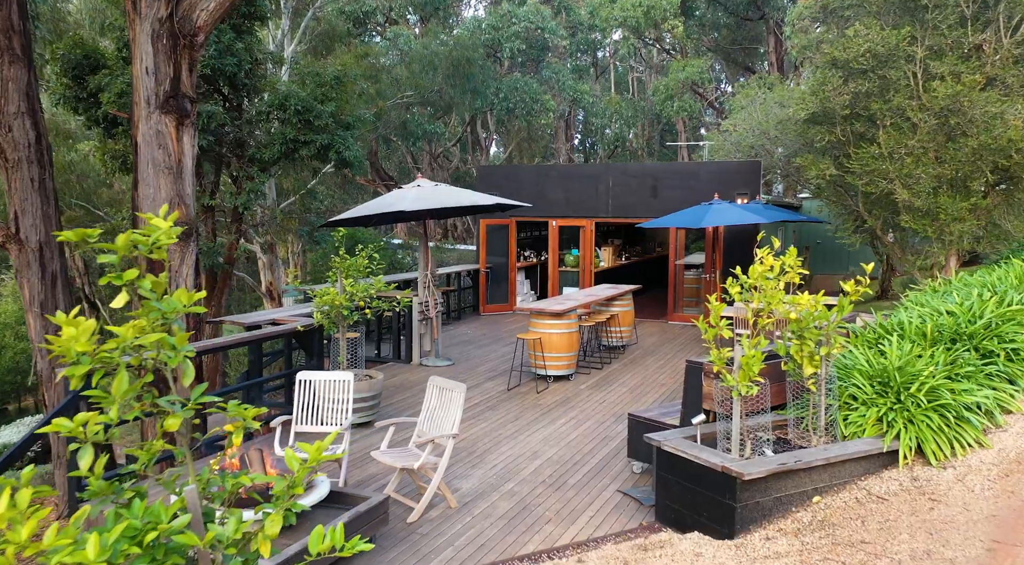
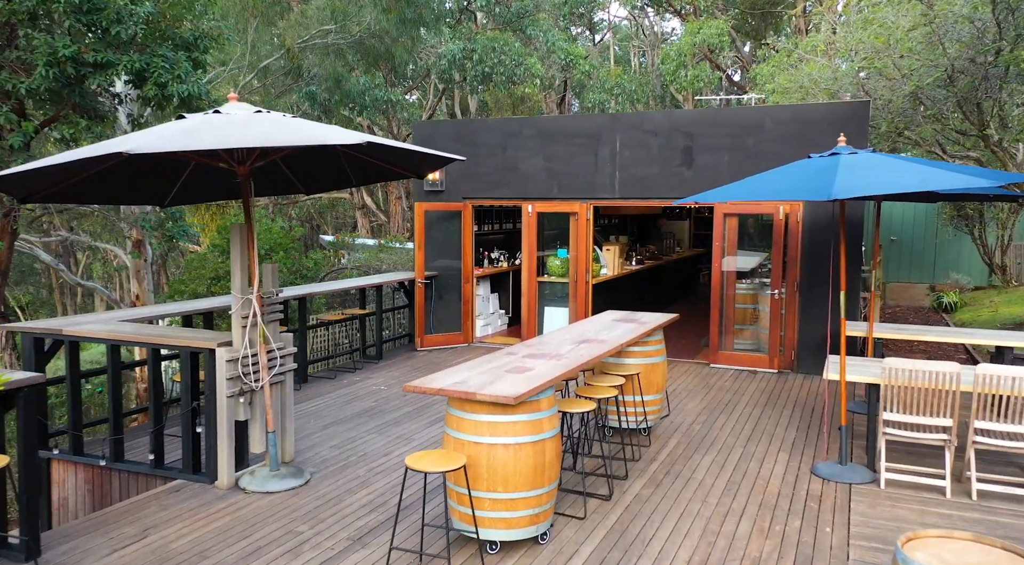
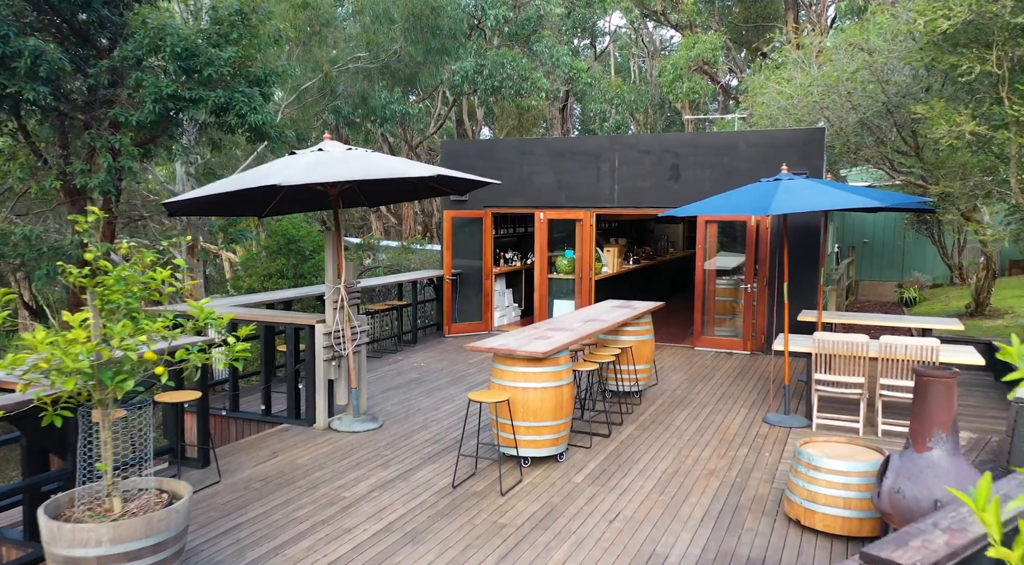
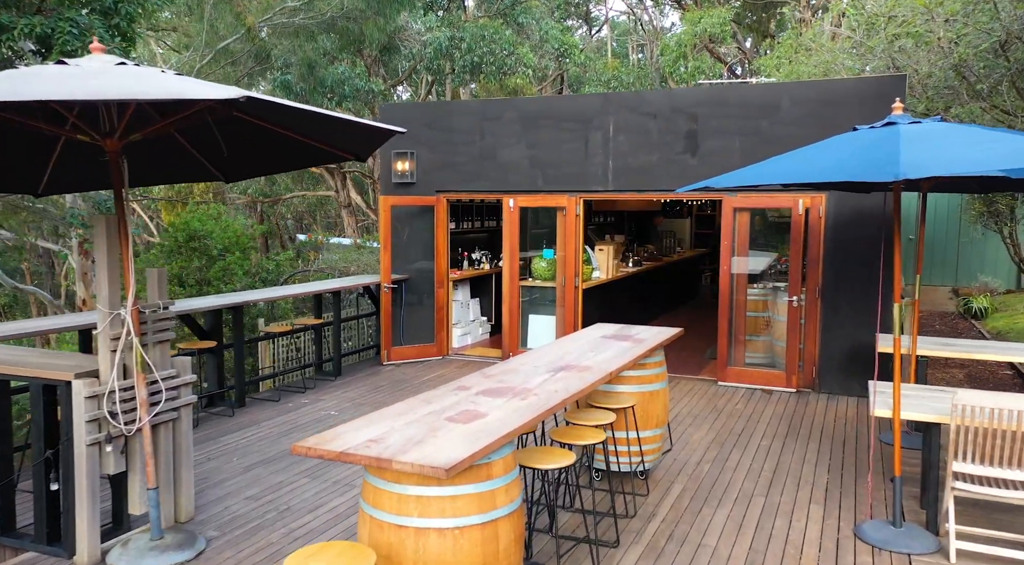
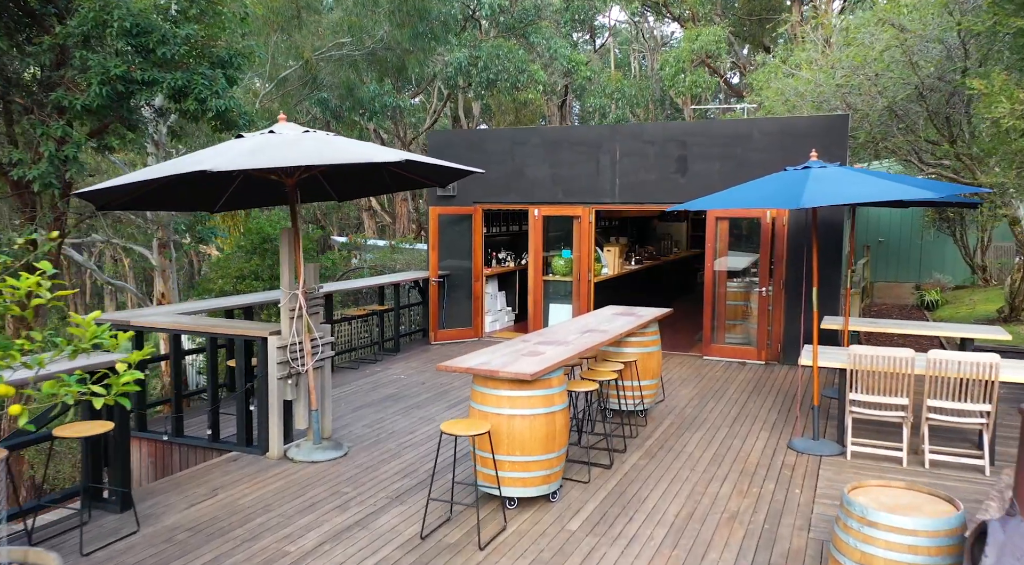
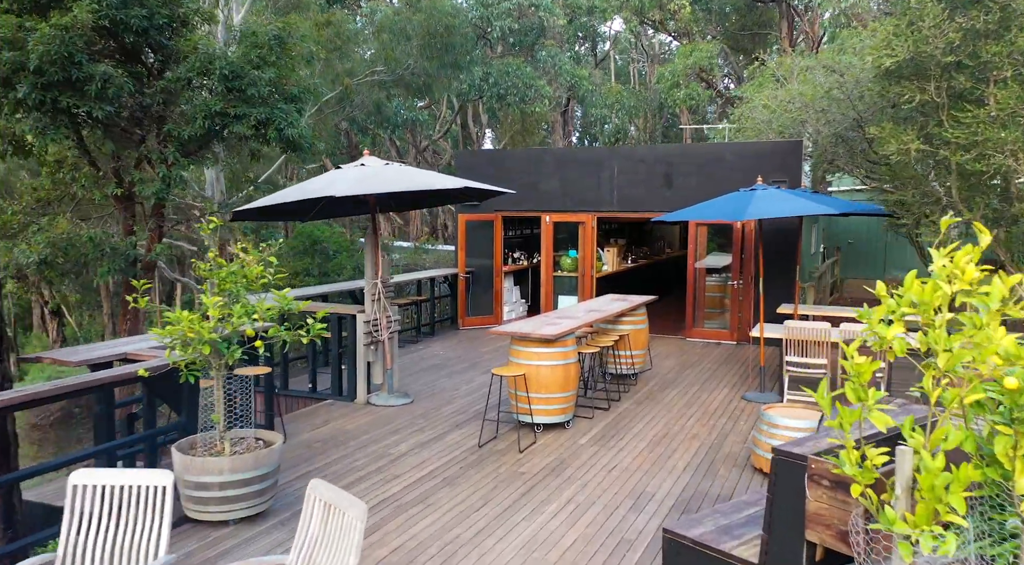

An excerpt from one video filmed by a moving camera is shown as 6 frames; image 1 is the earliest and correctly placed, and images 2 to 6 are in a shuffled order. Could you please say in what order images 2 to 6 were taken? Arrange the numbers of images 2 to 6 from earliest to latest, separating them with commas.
6, 3, 5, 2, 4
